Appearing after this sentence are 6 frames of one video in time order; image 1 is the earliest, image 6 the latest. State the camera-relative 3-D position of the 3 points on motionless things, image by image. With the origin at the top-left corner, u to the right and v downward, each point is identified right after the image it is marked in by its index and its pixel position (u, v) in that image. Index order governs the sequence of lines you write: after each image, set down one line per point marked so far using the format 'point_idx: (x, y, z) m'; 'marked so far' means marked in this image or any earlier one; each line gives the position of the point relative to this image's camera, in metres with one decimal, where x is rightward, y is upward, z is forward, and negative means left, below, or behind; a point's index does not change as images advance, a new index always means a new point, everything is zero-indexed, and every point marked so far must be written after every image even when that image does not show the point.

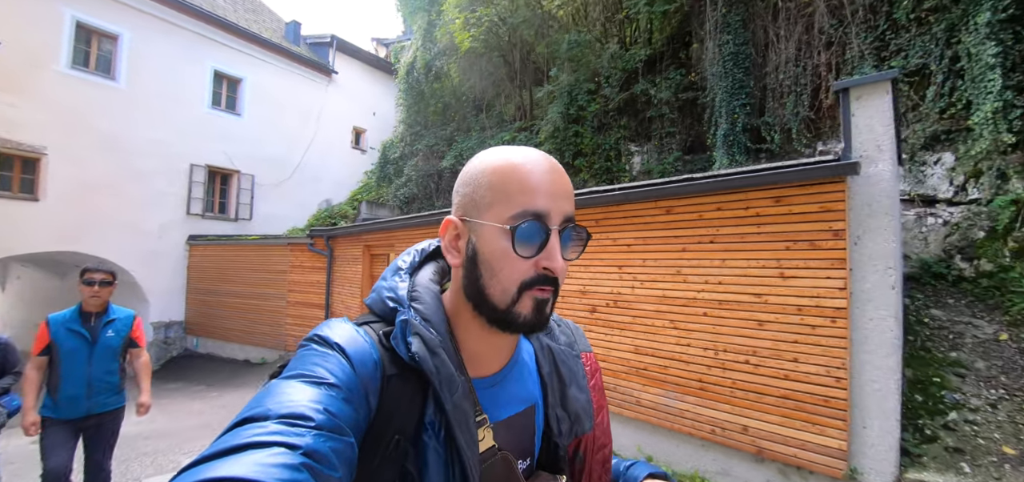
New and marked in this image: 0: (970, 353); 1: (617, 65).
0: (+4.4, -1.1, +4.0) m
1: (+2.6, +4.2, +9.6) m
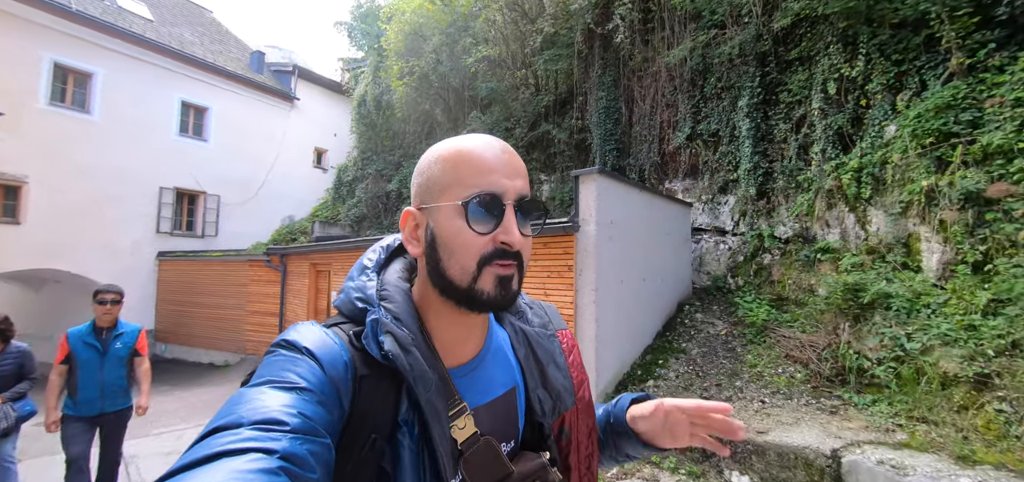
0: (+2.6, -1.4, +5.9) m
1: (+0.5, +3.7, +11.4) m
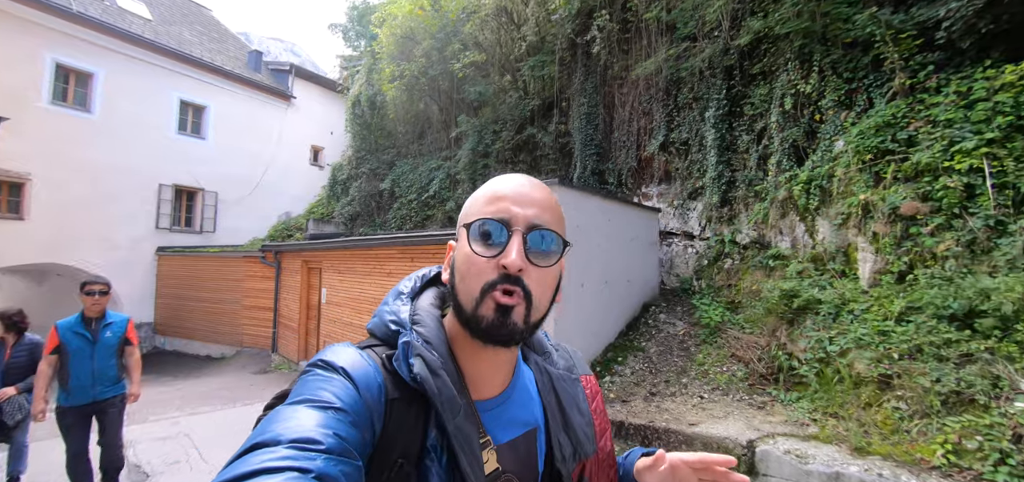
0: (+2.2, -1.5, +6.3) m
1: (+0.1, +3.7, +11.8) m
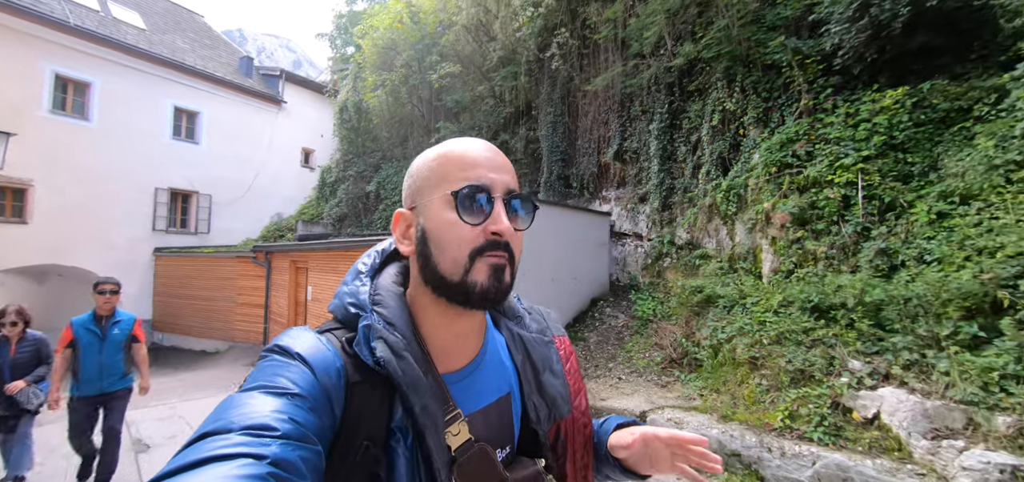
0: (+1.4, -1.6, +7.1) m
1: (-0.7, +3.7, +12.5) m
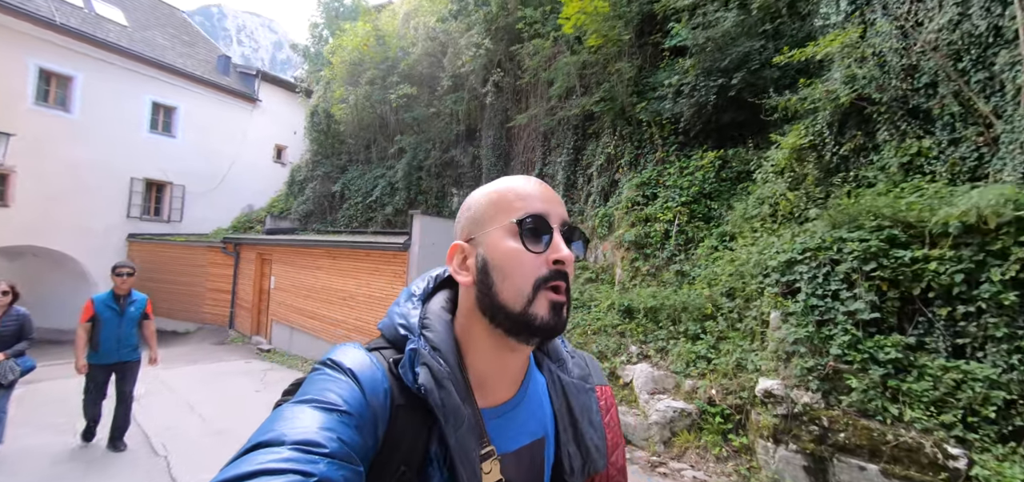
0: (-0.4, -1.8, +9.0) m
1: (-2.4, +3.6, +14.3) m
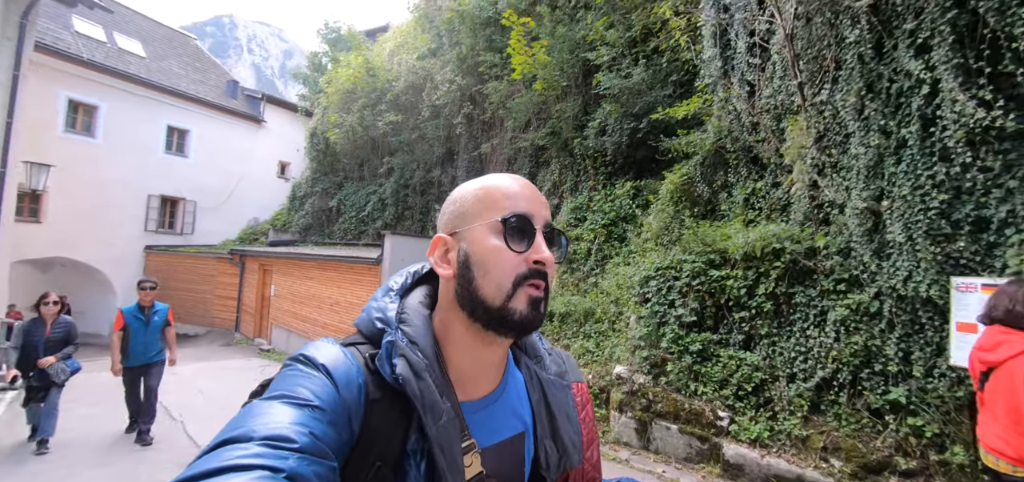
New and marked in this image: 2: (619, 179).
0: (-1.5, -2.2, +10.5) m
1: (-3.5, +3.2, +15.9) m
2: (+2.6, +1.5, +9.8) m
